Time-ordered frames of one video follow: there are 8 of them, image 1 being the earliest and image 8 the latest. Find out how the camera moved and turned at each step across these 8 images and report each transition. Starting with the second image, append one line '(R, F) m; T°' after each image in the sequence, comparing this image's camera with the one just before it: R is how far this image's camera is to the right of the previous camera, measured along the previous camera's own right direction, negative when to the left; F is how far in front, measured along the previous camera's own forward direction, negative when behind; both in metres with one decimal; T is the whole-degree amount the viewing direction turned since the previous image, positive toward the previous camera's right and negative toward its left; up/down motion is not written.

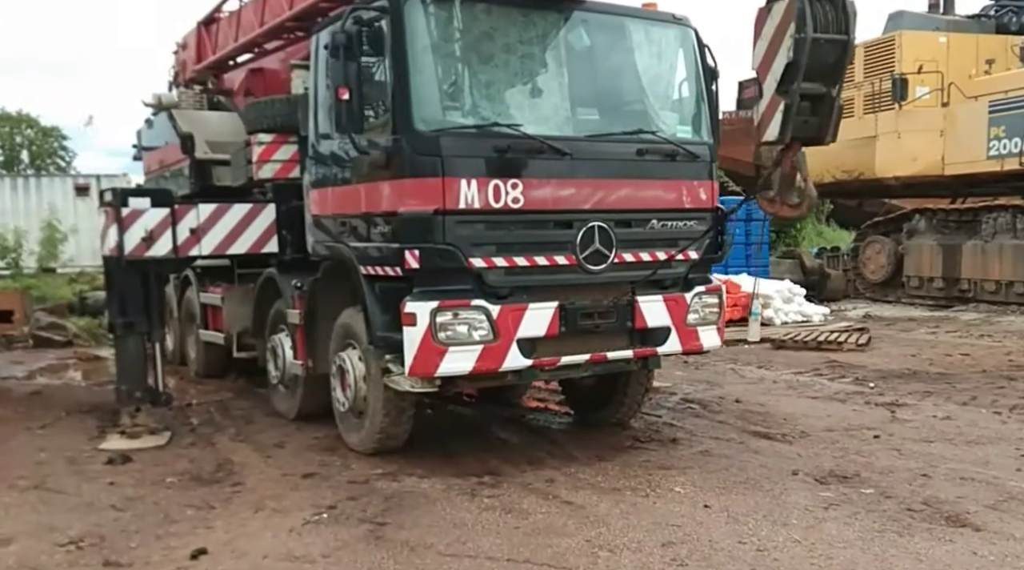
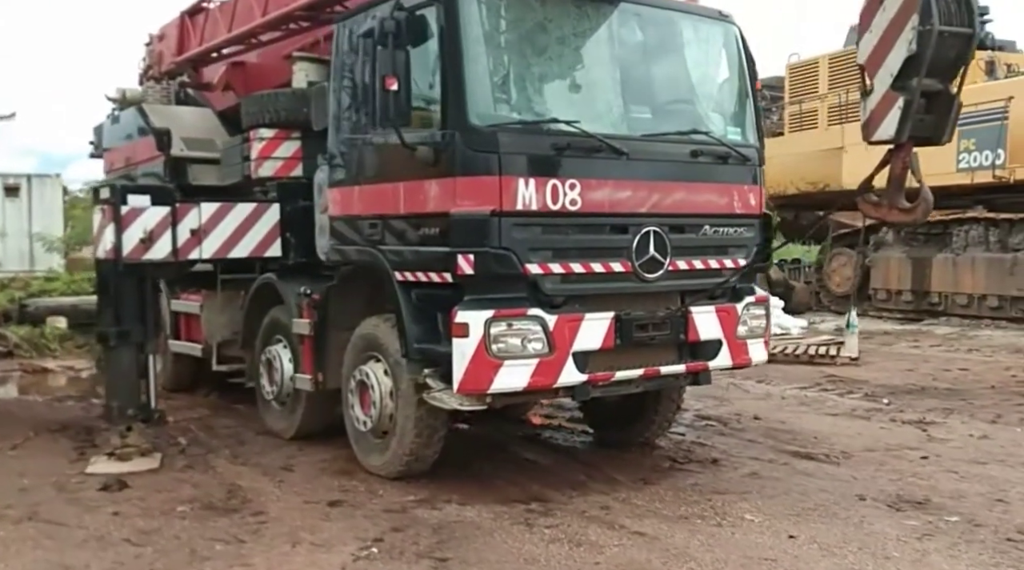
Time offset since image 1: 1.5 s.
(-0.6, +0.4) m; +4°
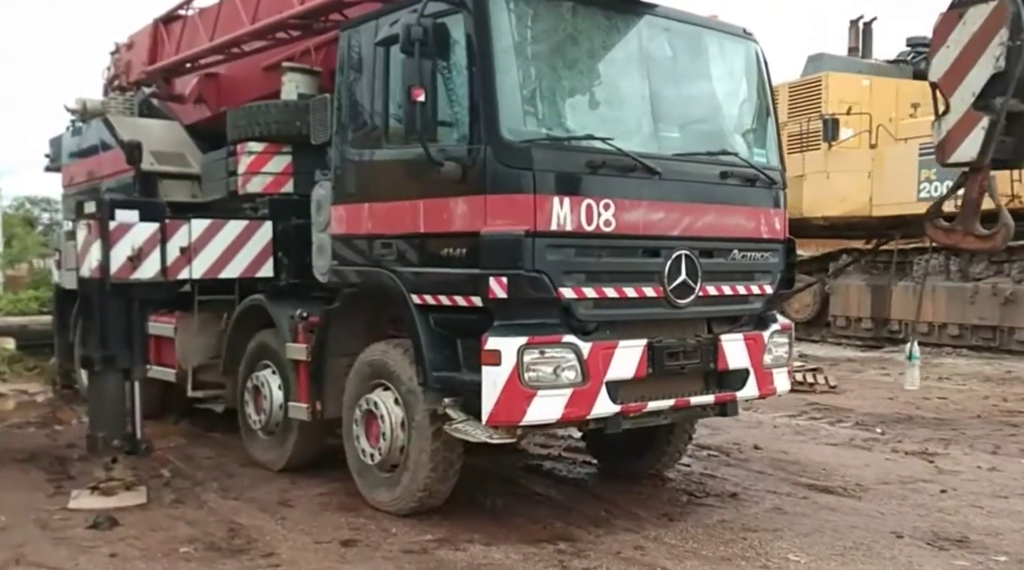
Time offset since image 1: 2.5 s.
(-0.4, +0.3) m; +3°
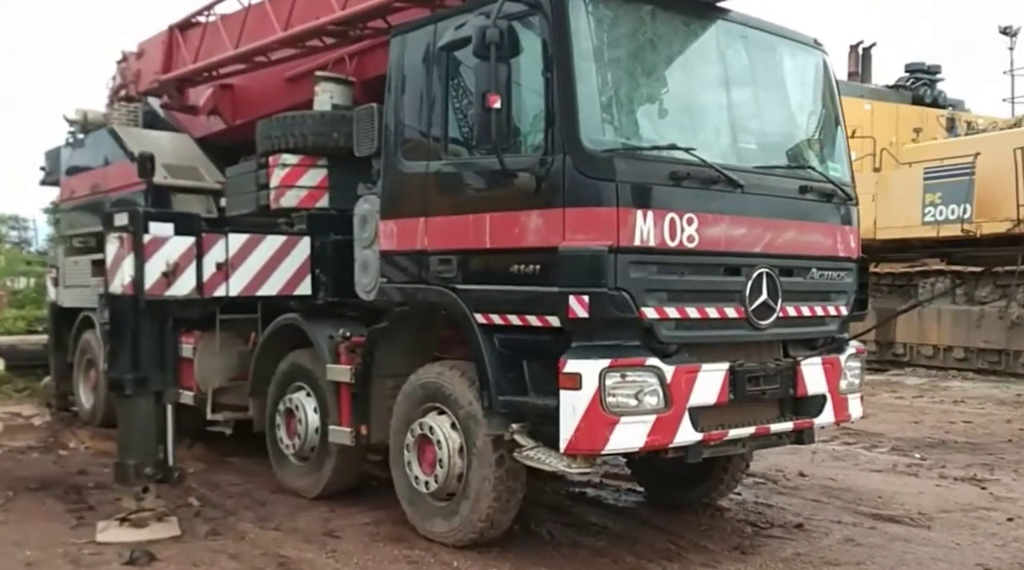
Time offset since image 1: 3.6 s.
(-0.4, +0.3) m; +1°
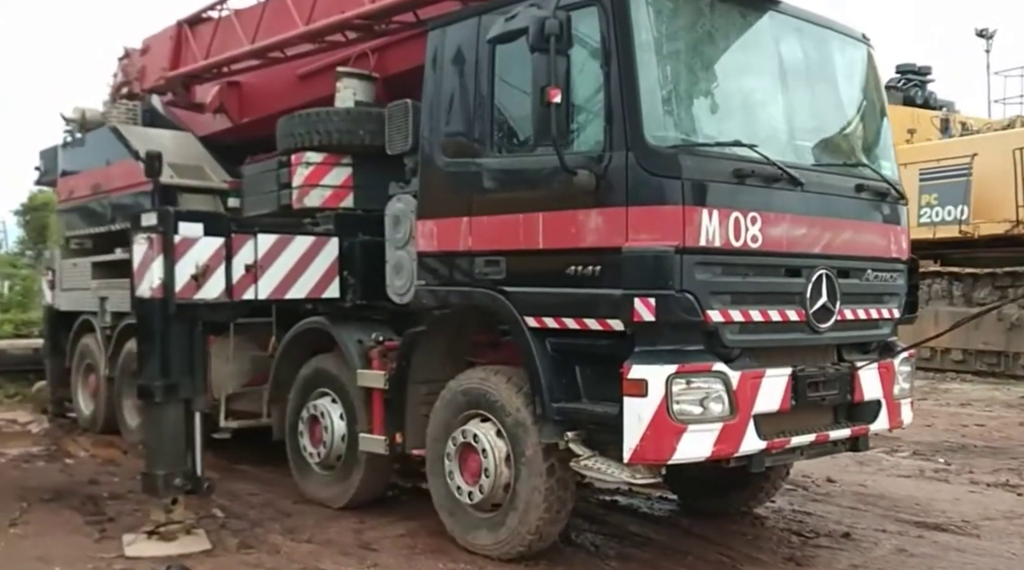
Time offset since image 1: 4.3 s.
(-0.3, +0.2) m; +1°
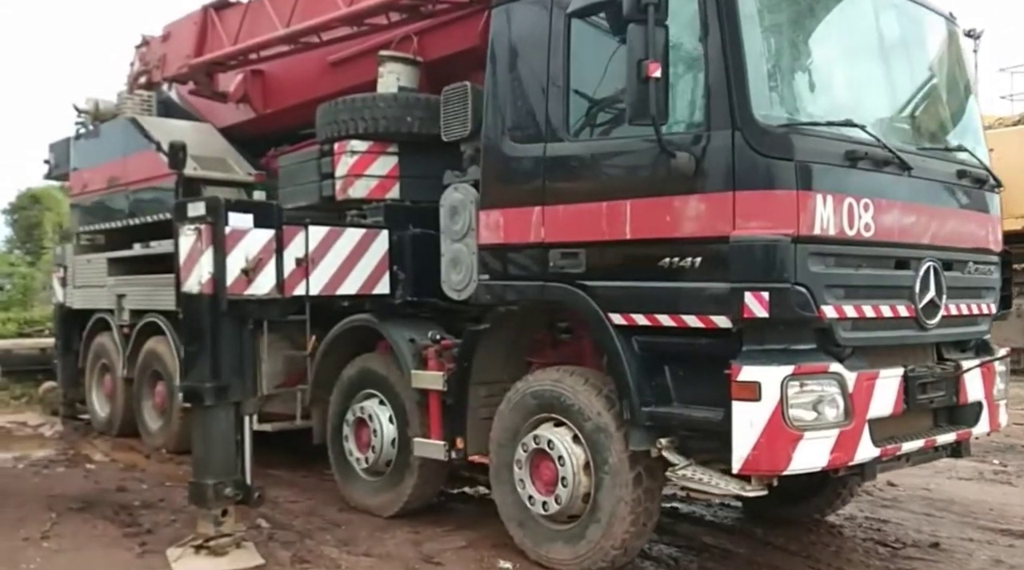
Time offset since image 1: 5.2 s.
(-0.4, +0.3) m; 0°
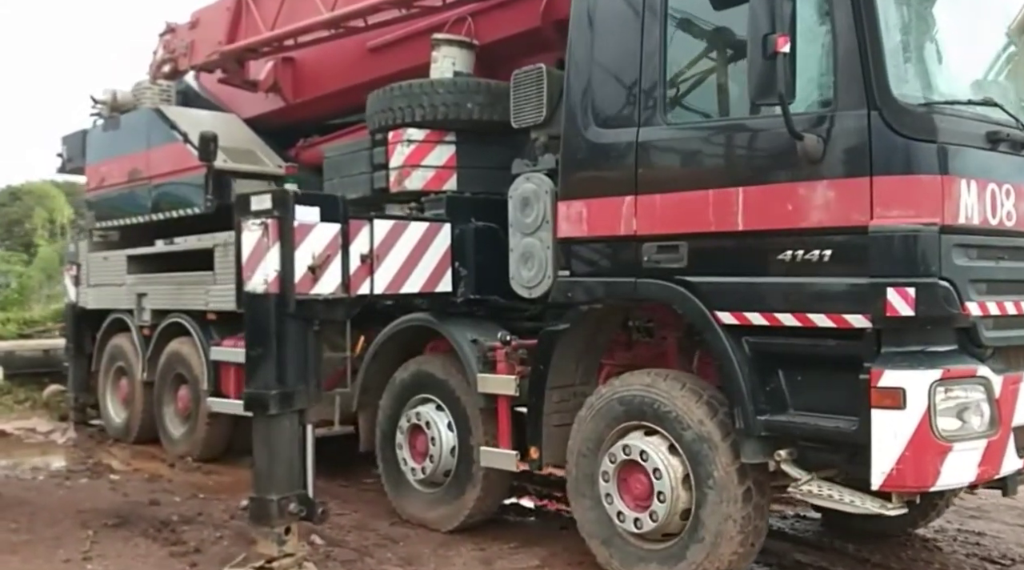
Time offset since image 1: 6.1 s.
(-0.4, +0.4) m; 0°
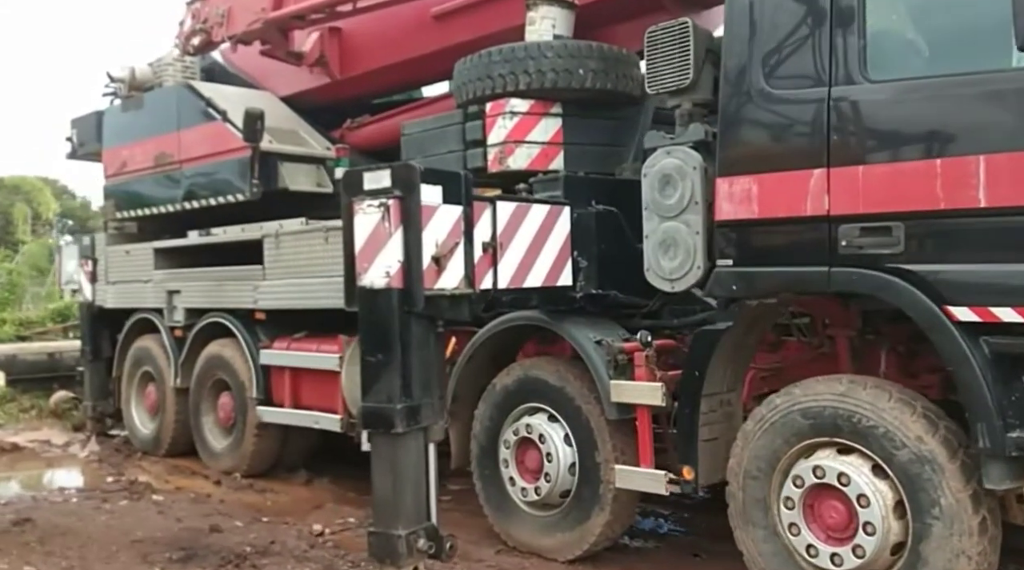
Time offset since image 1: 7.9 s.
(-0.7, +0.6) m; +1°
